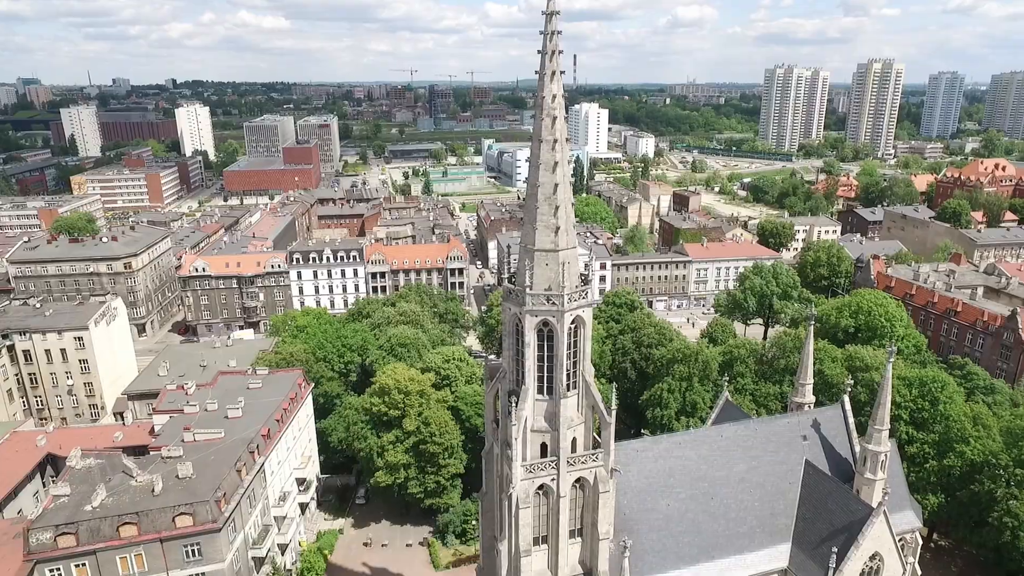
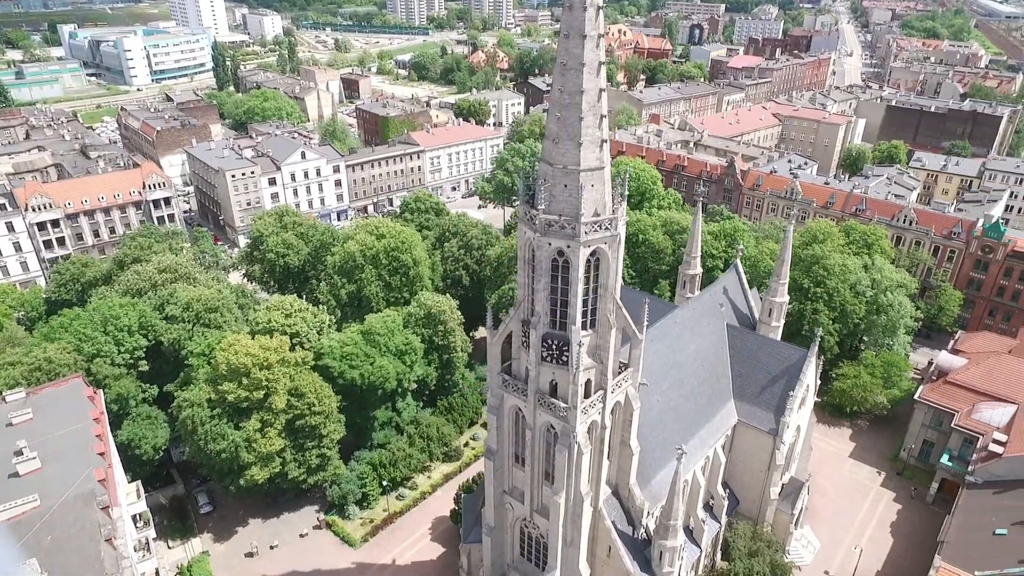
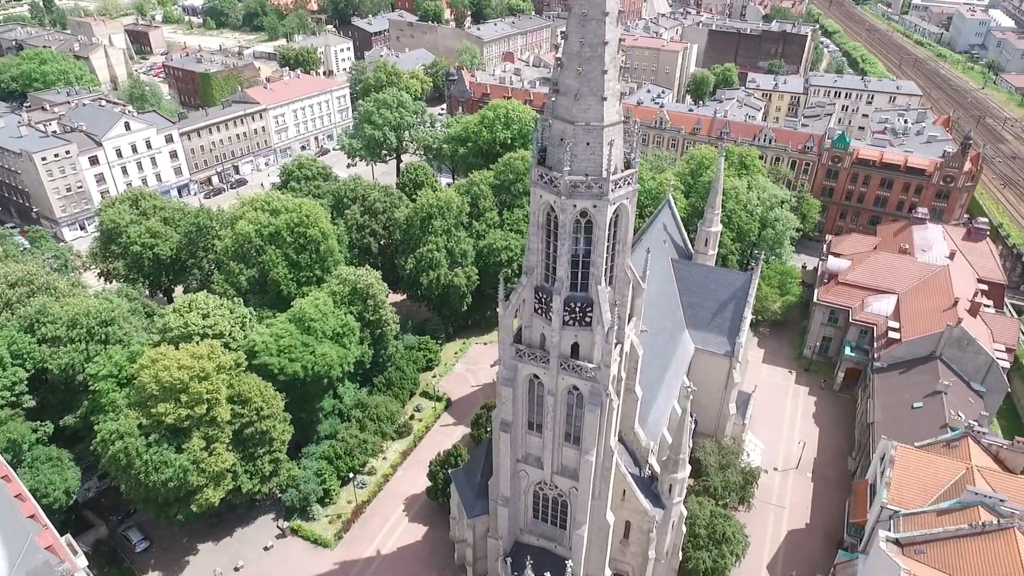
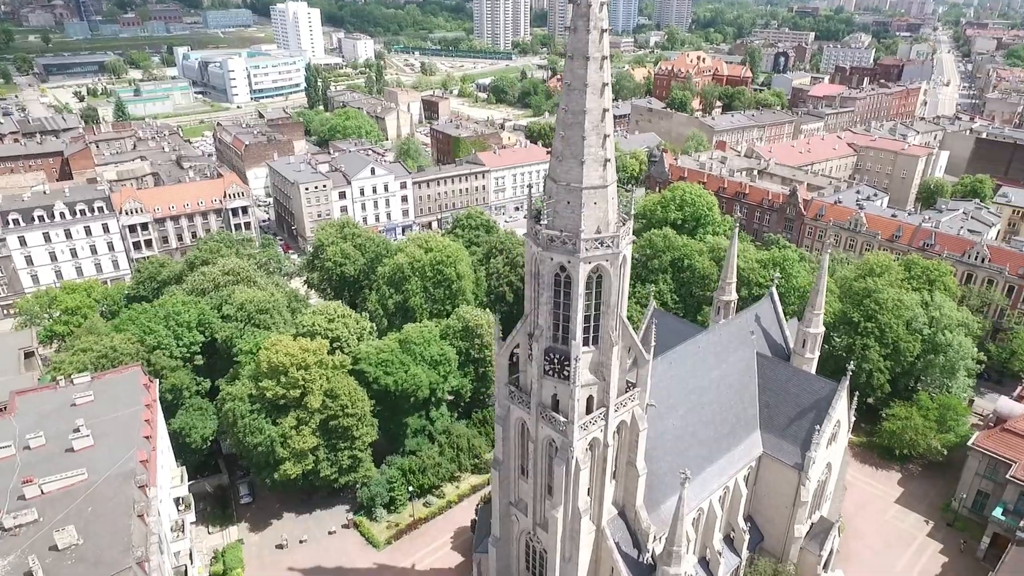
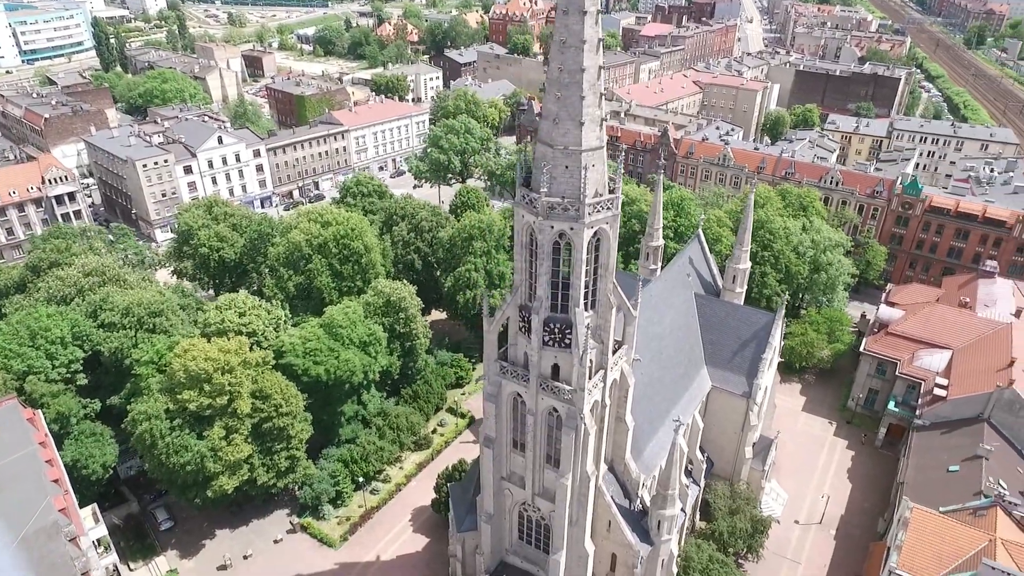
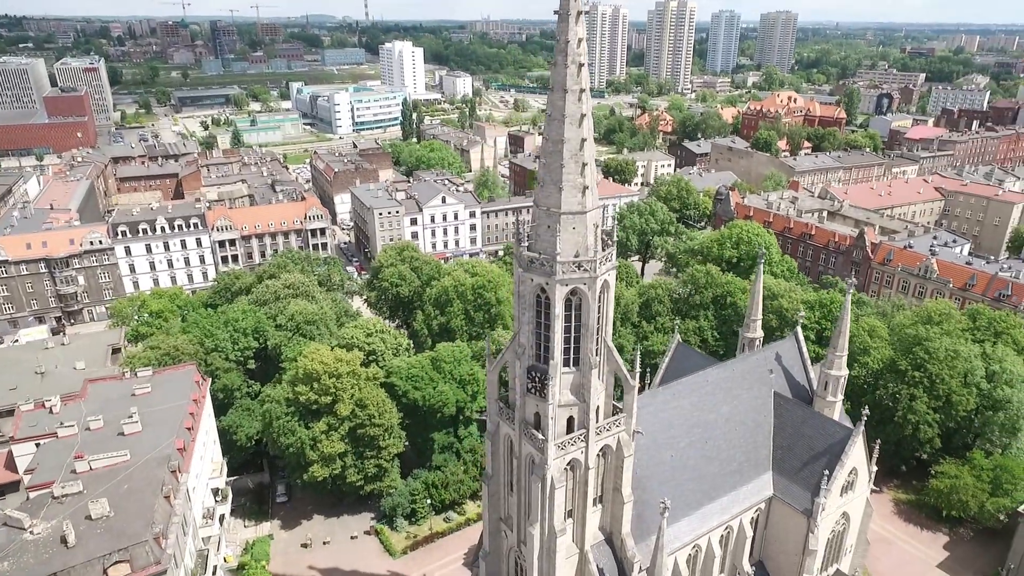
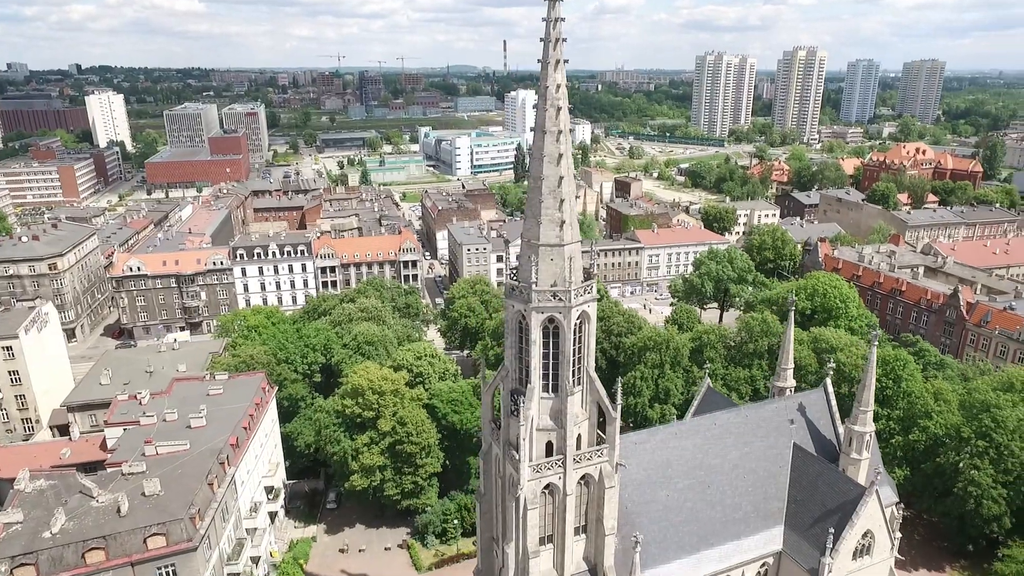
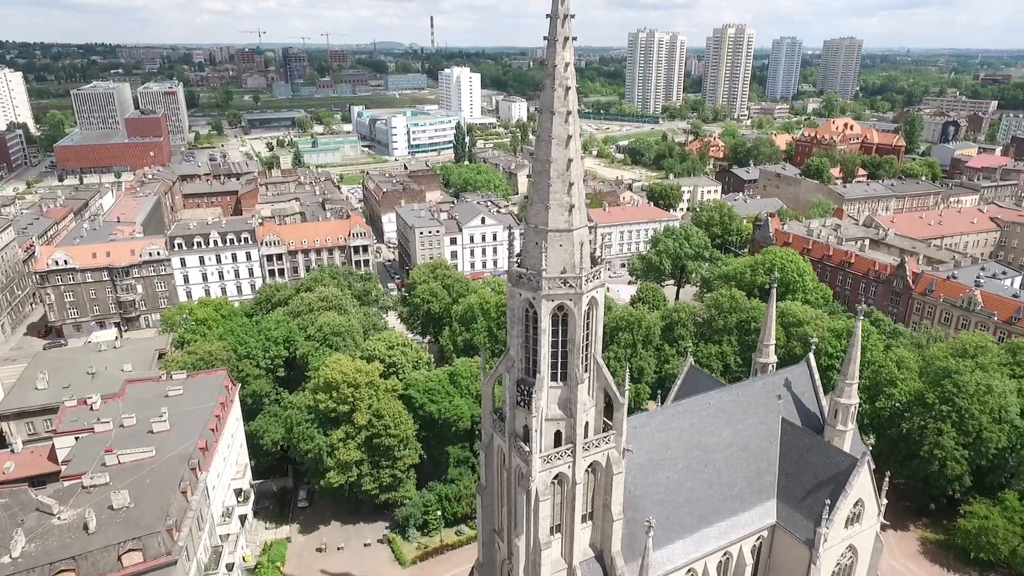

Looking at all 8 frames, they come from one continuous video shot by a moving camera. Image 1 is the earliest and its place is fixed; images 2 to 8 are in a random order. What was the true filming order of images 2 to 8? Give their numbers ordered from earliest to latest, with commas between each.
7, 8, 6, 4, 2, 5, 3
